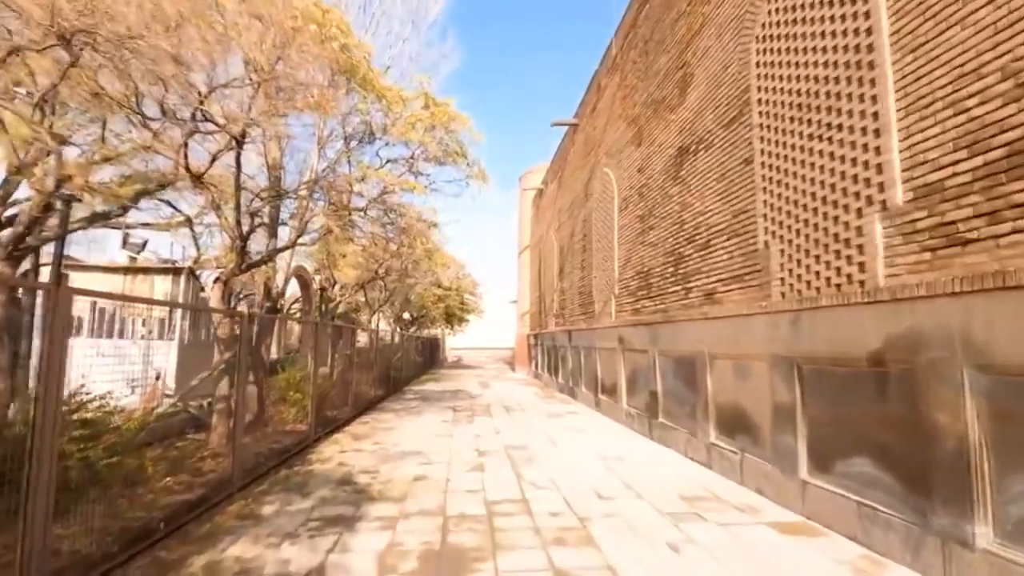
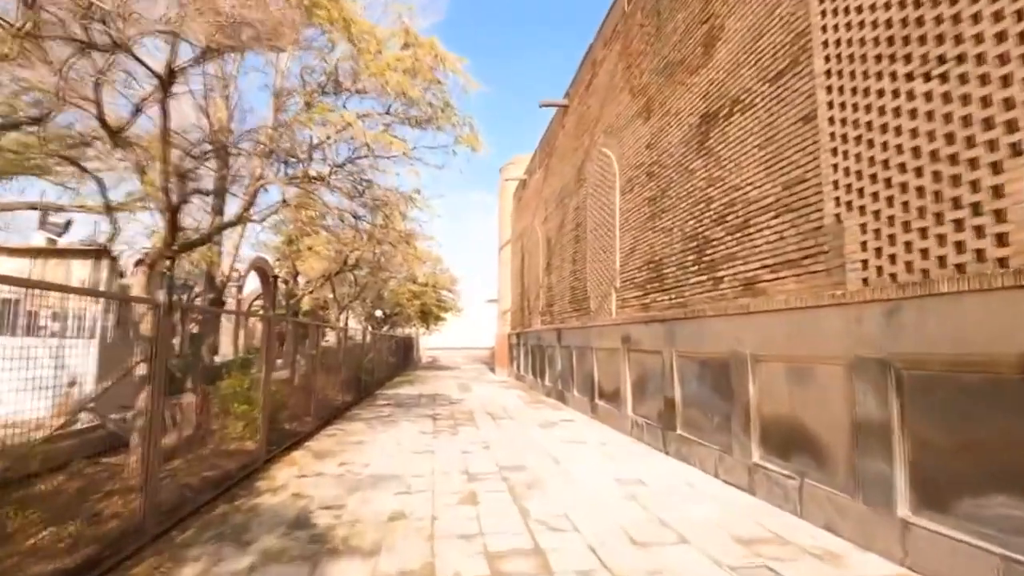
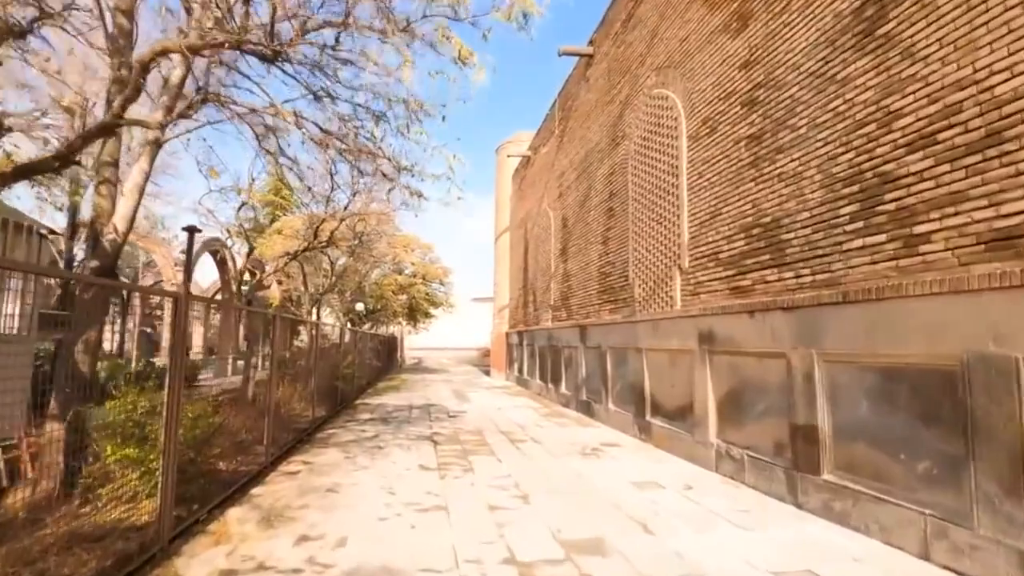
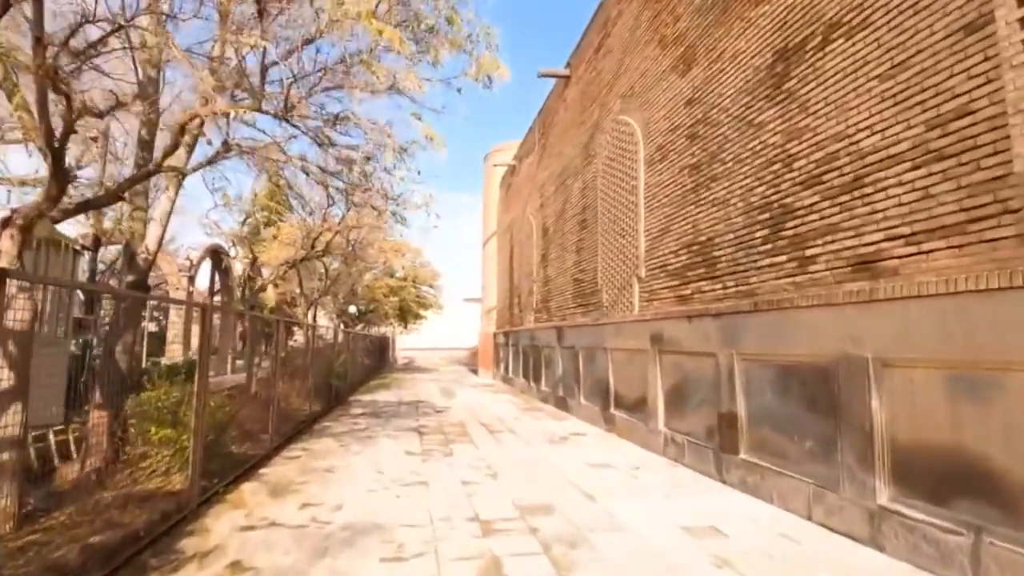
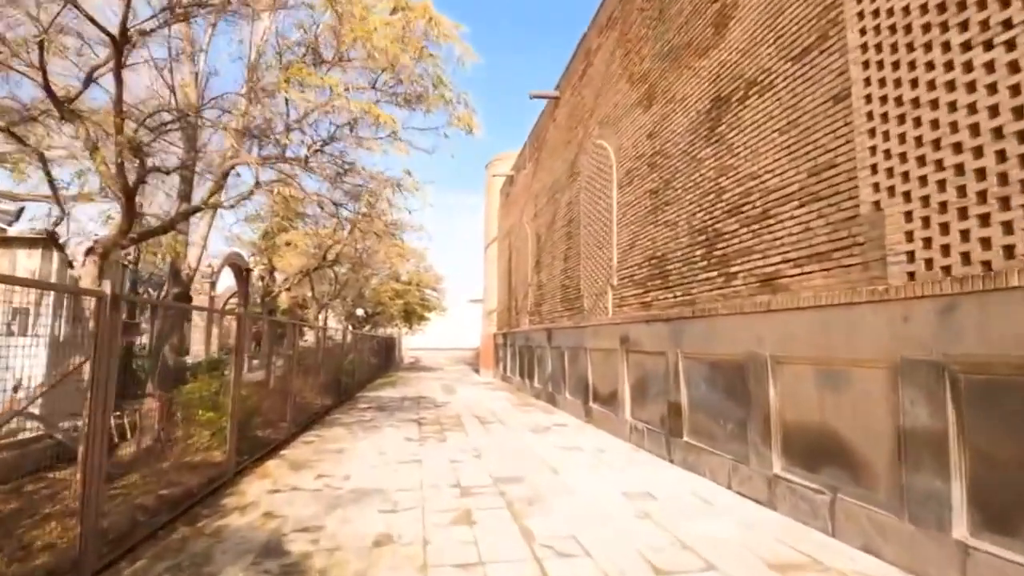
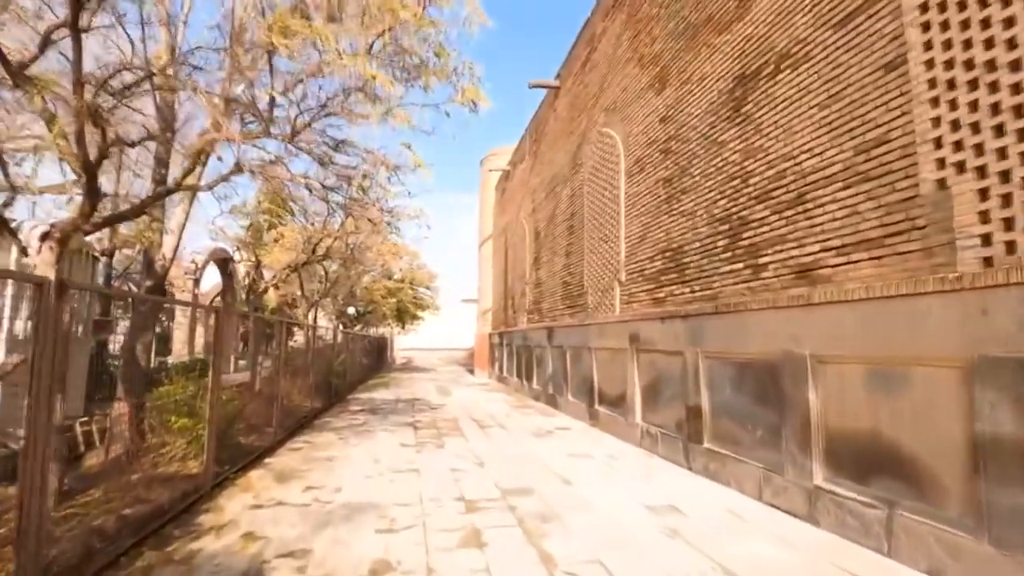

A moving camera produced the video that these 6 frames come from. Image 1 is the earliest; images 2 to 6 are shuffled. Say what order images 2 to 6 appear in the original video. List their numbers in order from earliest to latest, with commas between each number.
2, 5, 6, 4, 3
